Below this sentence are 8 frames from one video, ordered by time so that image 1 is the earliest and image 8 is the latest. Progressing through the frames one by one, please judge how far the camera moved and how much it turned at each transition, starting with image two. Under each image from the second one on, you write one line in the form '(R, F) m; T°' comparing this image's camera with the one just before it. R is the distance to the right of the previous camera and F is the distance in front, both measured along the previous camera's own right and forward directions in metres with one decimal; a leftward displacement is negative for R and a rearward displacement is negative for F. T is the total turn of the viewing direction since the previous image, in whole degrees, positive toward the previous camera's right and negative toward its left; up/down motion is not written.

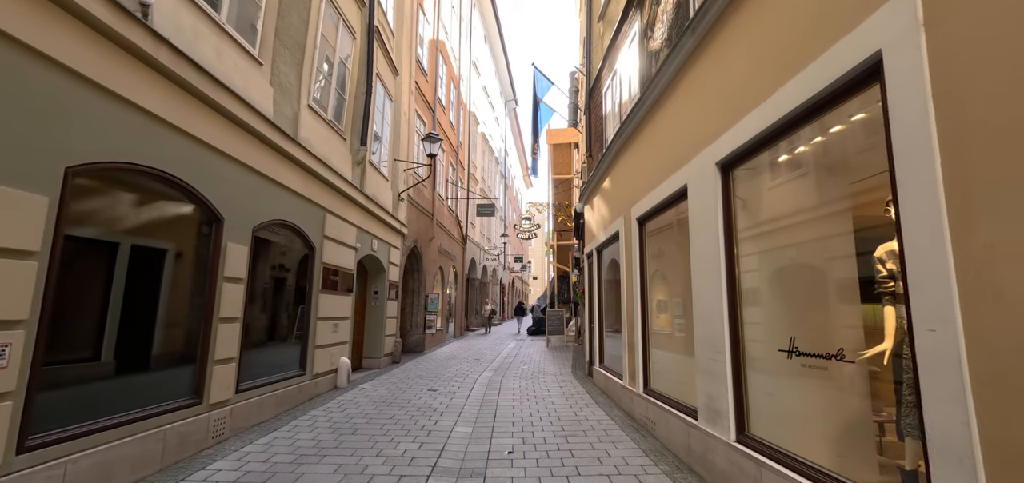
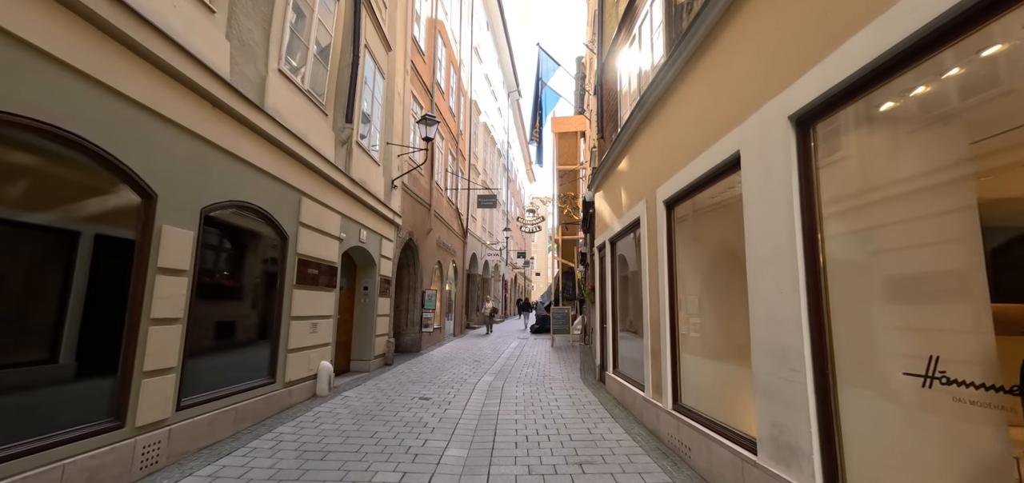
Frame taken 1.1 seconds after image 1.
(0.0, +0.9) m; 0°
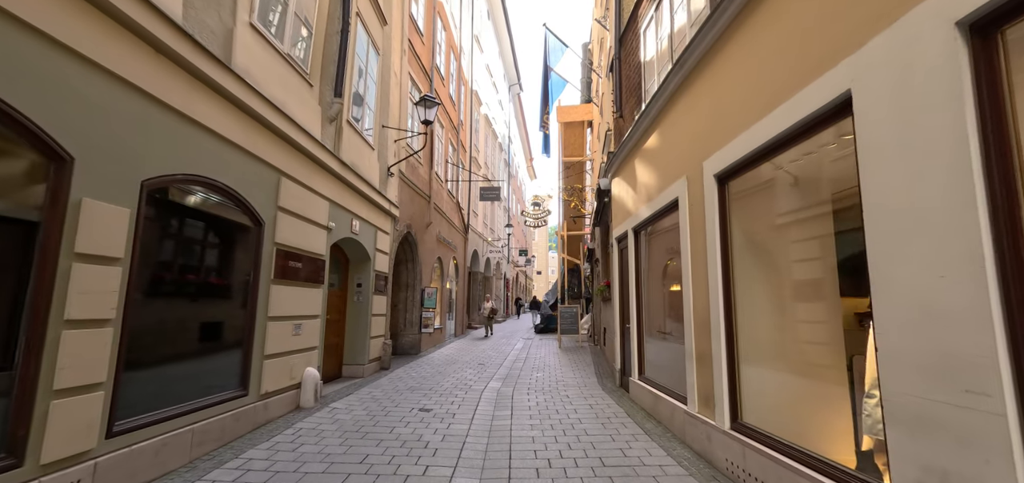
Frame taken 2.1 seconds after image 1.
(-0.2, +0.9) m; 0°
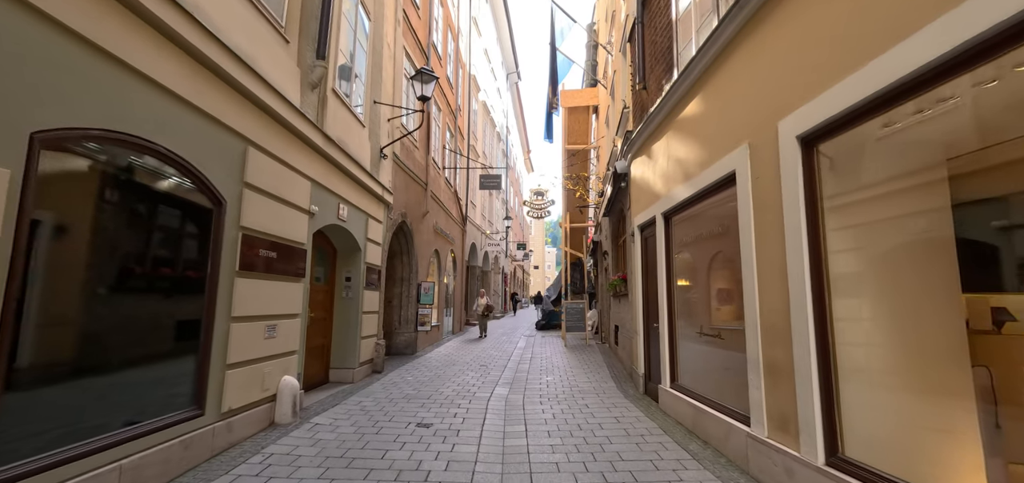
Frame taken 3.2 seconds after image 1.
(-0.2, +0.9) m; +1°
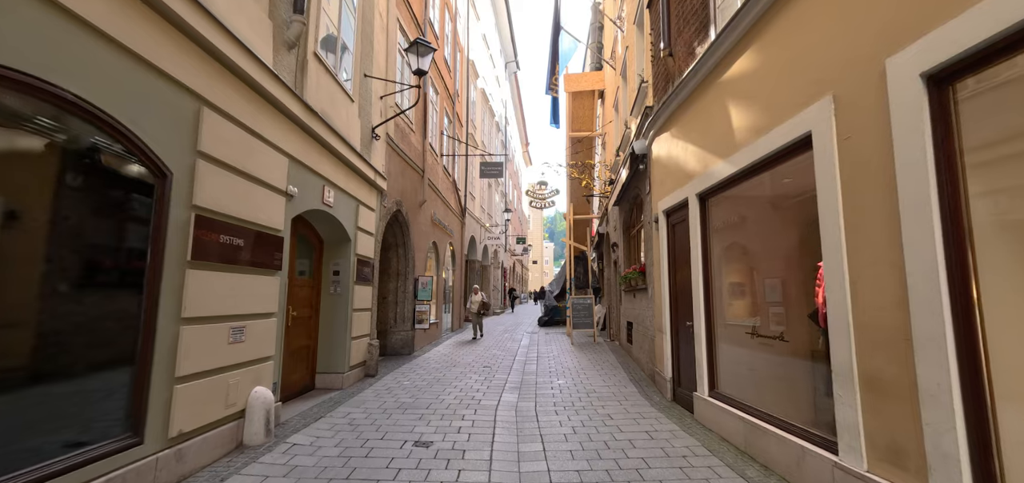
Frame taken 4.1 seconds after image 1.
(-0.2, +0.8) m; 0°
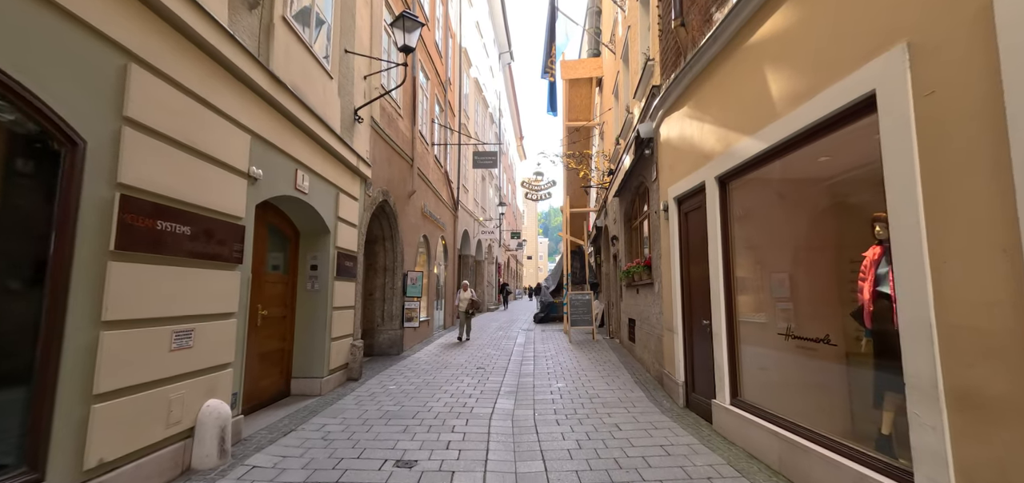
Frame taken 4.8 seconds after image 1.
(0.0, +0.6) m; +1°
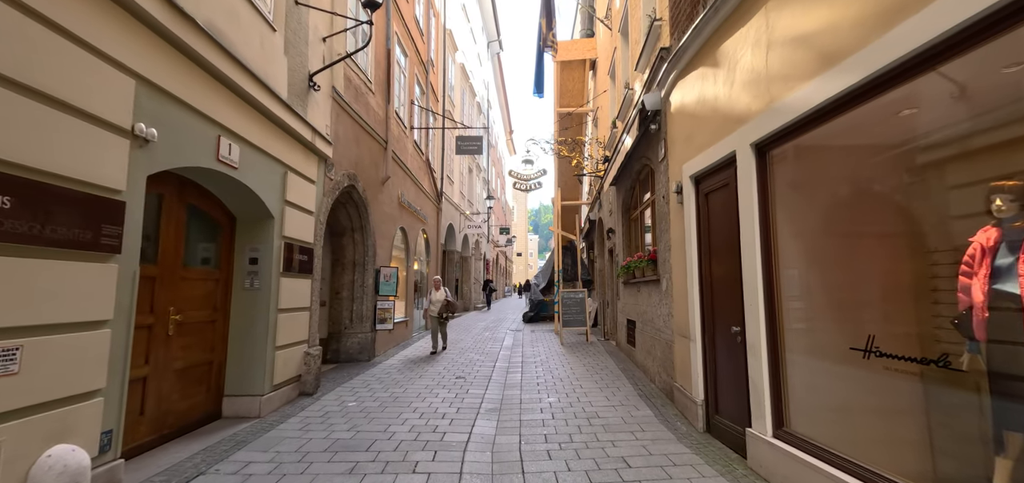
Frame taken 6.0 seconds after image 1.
(+0.1, +1.0) m; +1°
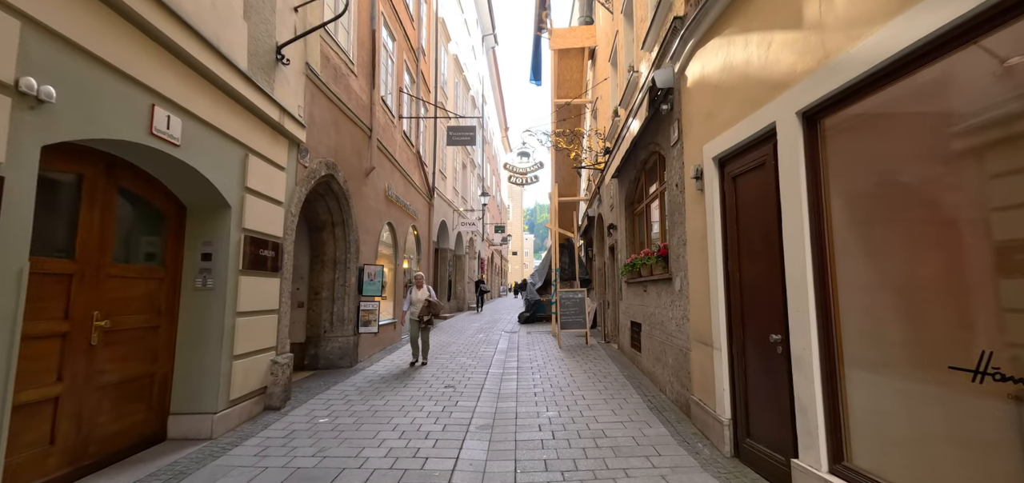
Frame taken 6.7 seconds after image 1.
(0.0, +0.6) m; +1°
